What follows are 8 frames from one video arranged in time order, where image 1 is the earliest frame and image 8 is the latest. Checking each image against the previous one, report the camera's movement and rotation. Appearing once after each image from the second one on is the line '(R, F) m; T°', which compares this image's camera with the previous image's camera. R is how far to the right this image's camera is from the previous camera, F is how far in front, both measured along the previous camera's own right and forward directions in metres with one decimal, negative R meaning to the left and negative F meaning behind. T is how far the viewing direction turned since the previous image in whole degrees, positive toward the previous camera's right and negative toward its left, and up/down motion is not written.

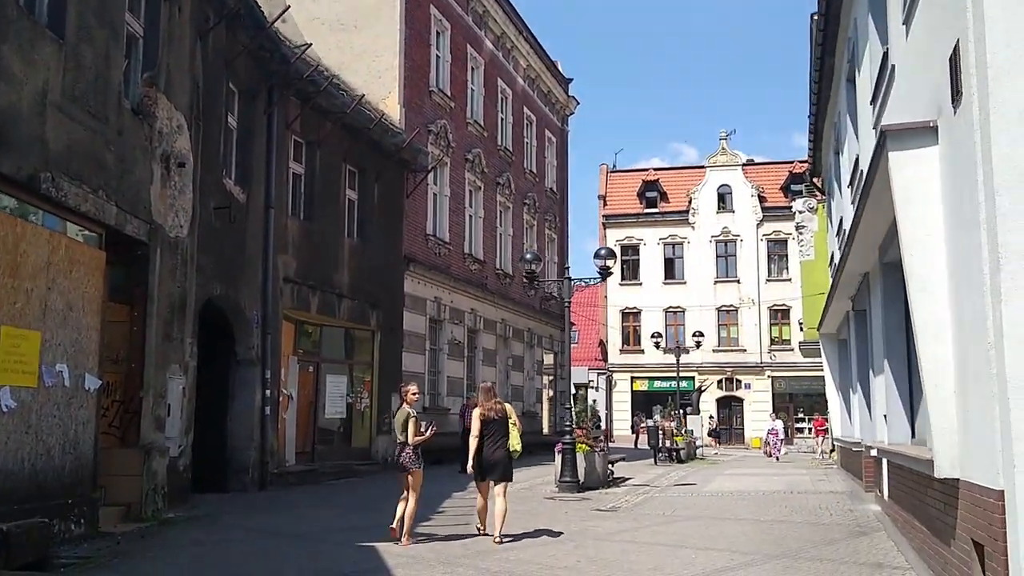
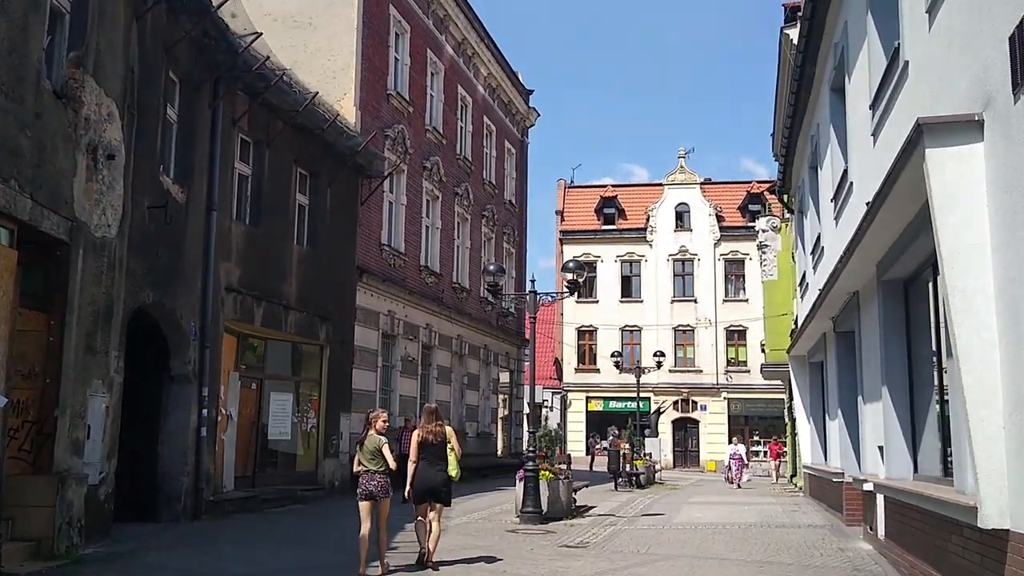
(-0.2, +1.0) m; +3°
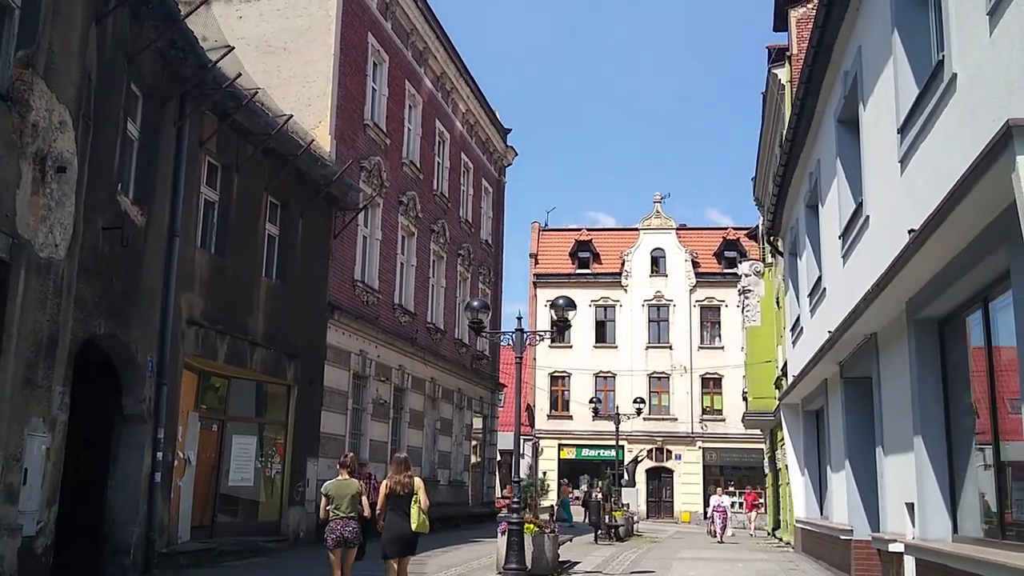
(-0.3, +1.0) m; +2°
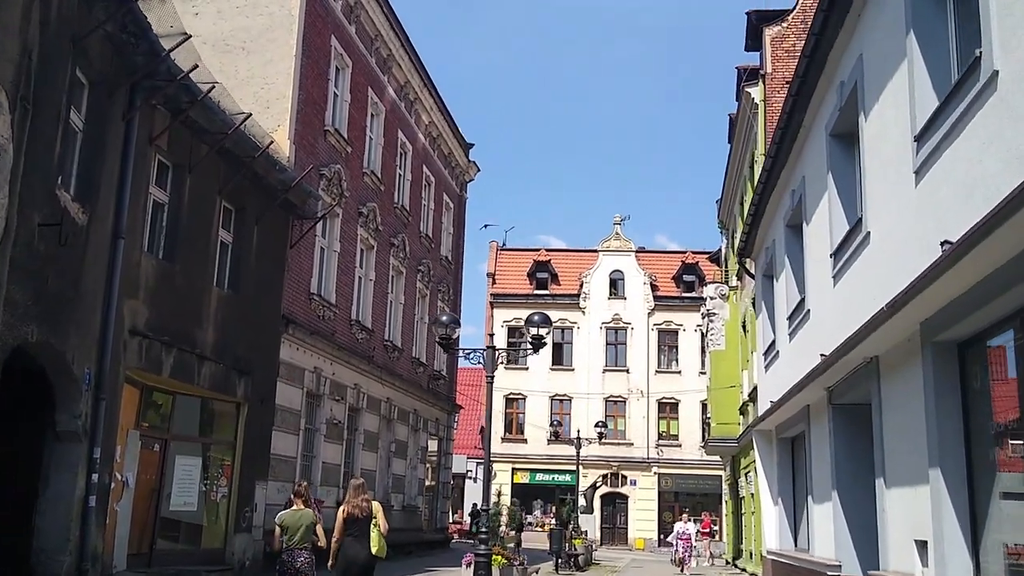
(-0.3, +0.8) m; +3°
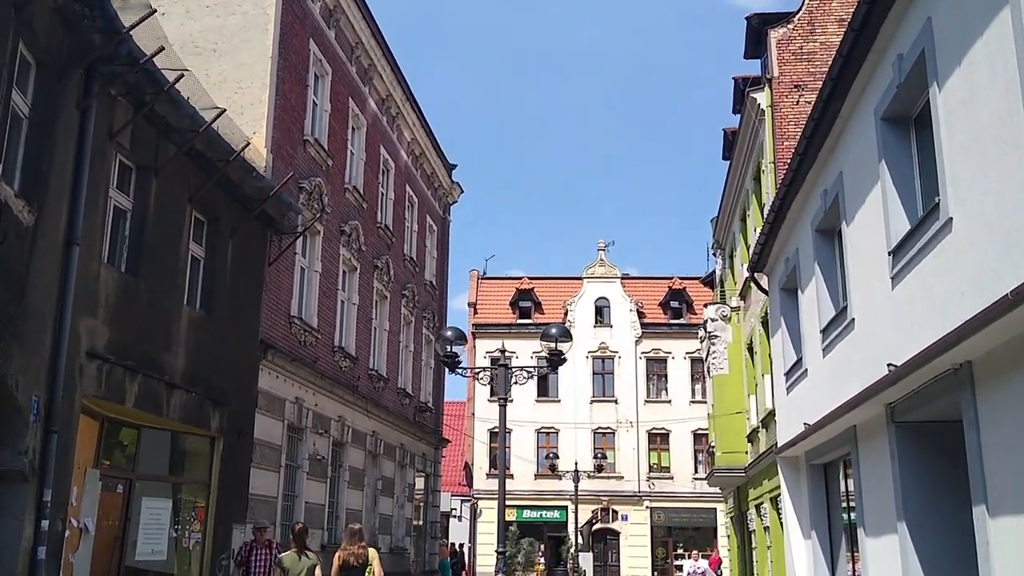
(-0.5, +1.5) m; +2°
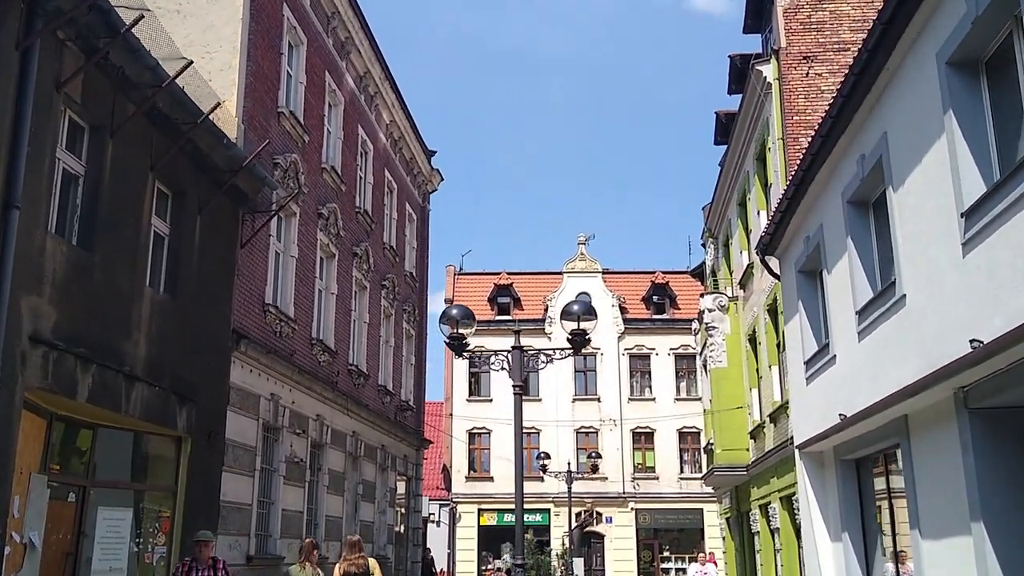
(-0.5, +1.4) m; +2°
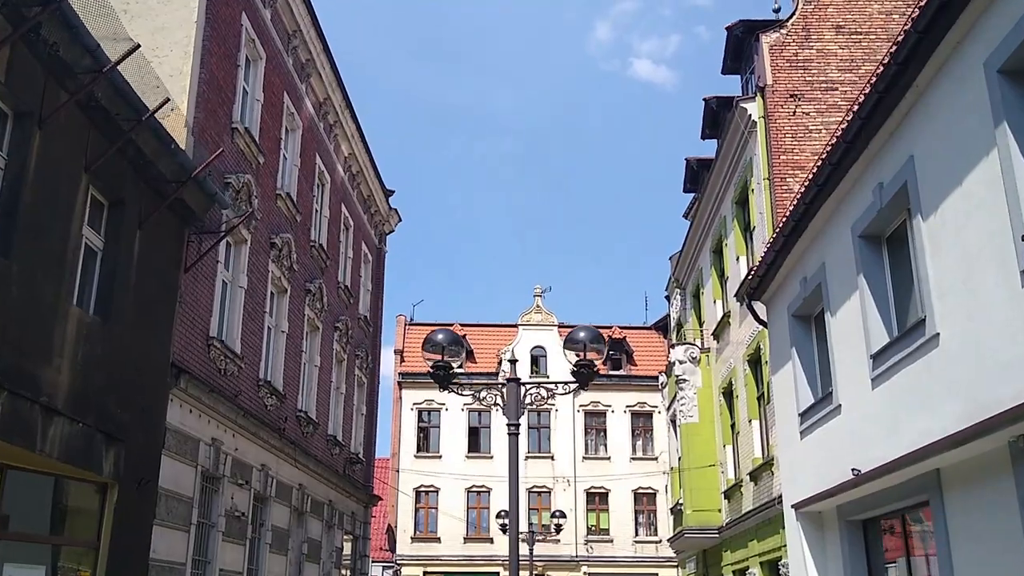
(-0.5, +1.4) m; +3°
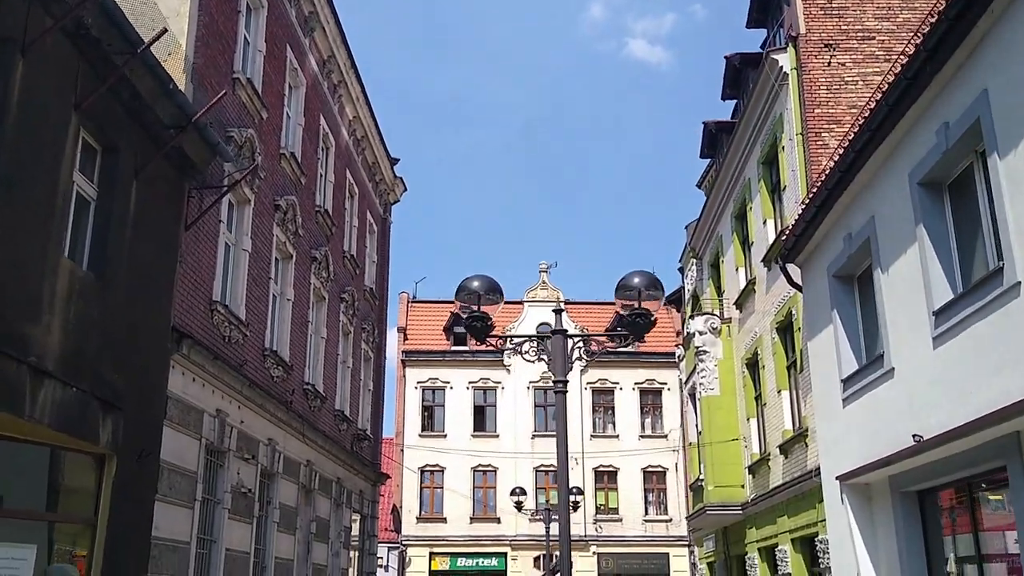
(-0.4, +0.9) m; 0°
